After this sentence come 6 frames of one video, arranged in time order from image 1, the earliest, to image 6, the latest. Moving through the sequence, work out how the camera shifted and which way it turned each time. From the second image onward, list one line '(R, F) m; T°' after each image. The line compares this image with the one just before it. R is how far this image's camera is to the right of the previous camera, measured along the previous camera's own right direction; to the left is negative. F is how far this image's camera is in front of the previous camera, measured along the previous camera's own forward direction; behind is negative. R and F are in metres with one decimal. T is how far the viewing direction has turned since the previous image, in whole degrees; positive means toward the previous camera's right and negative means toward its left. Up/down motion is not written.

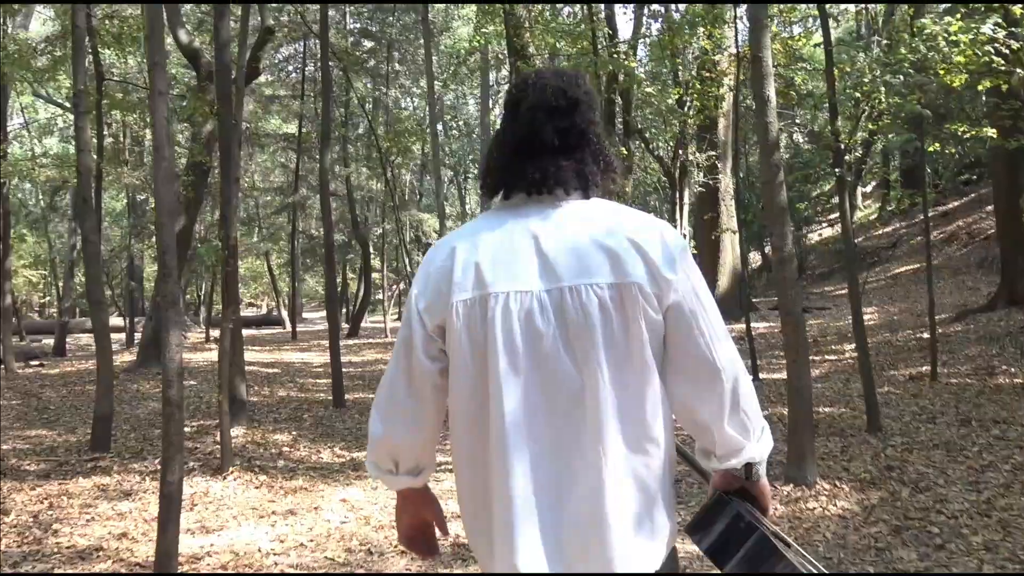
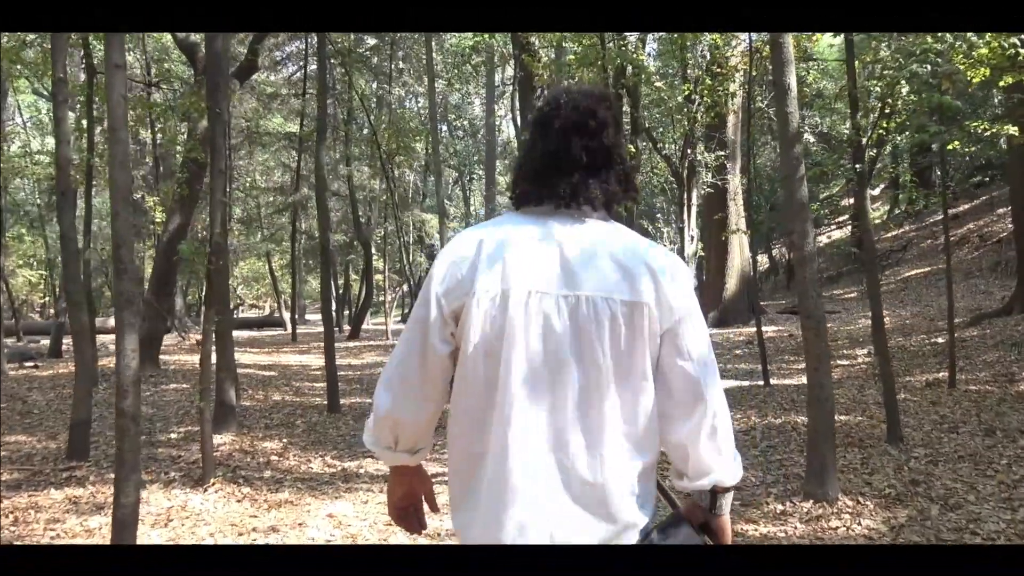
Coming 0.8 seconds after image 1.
(0.0, +0.4) m; 0°
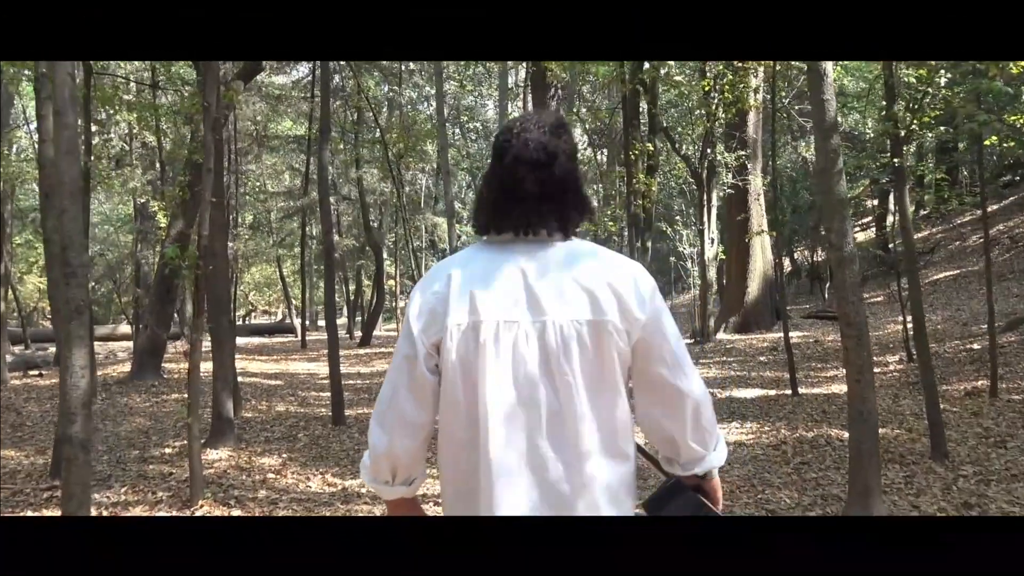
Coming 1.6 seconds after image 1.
(0.0, +0.5) m; -1°
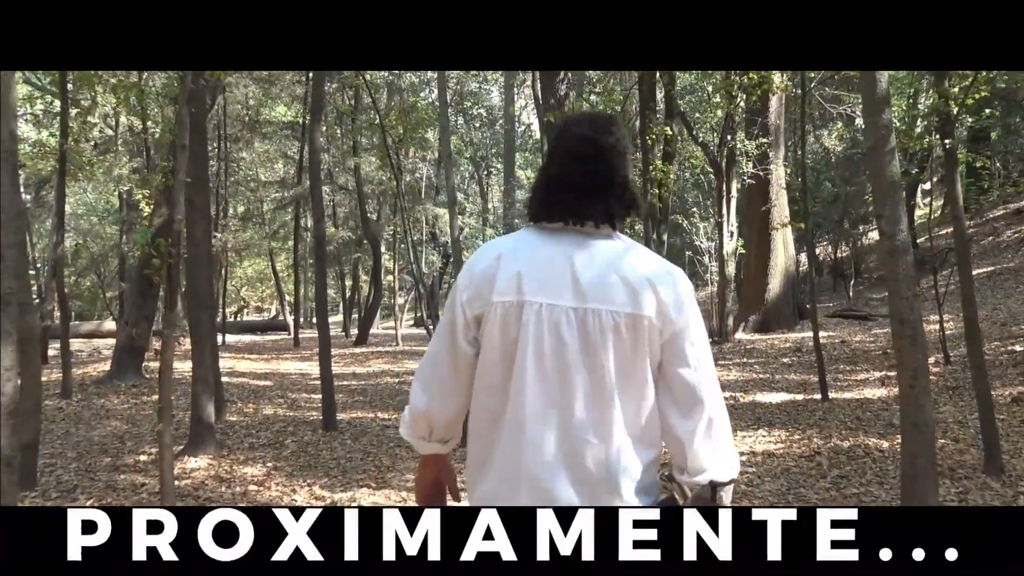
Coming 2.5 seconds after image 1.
(-0.1, +0.6) m; 0°
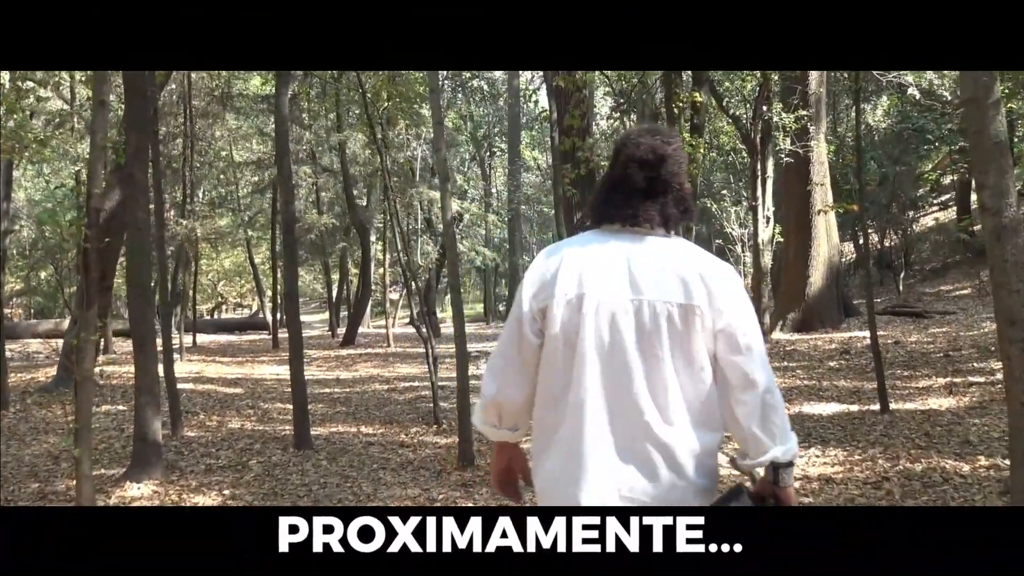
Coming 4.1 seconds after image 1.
(0.0, +1.1) m; 0°
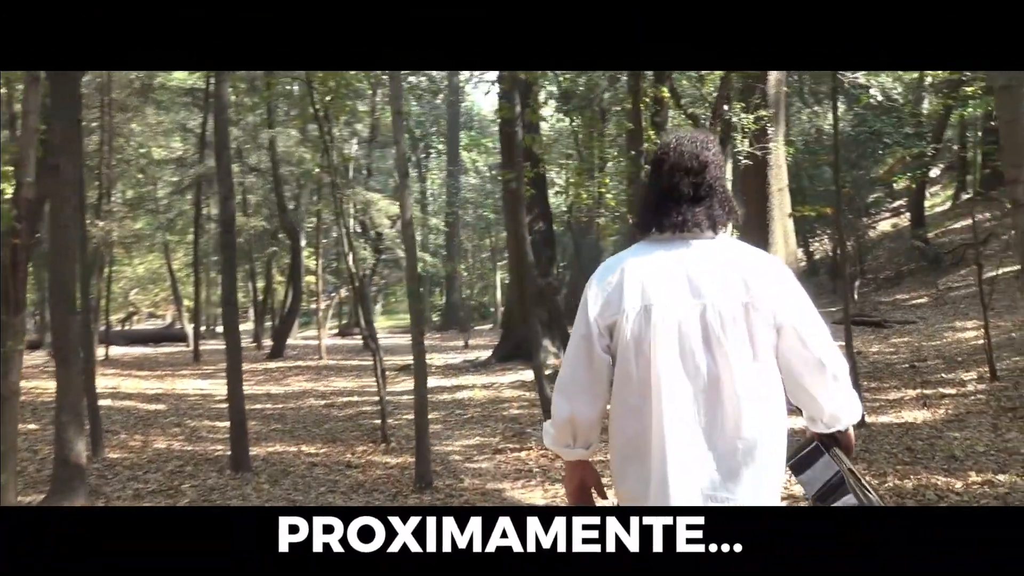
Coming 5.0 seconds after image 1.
(-0.3, +0.5) m; +6°
